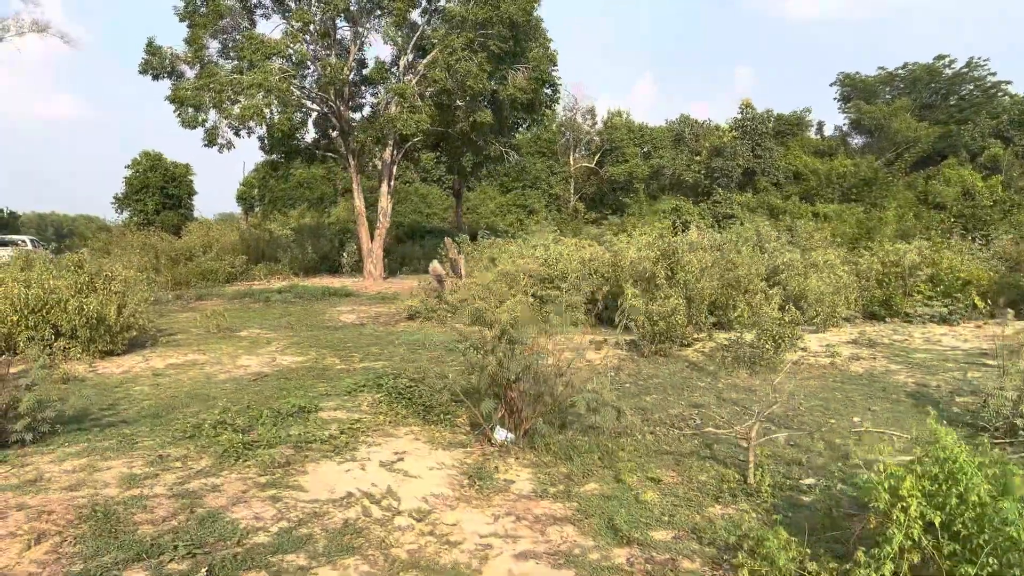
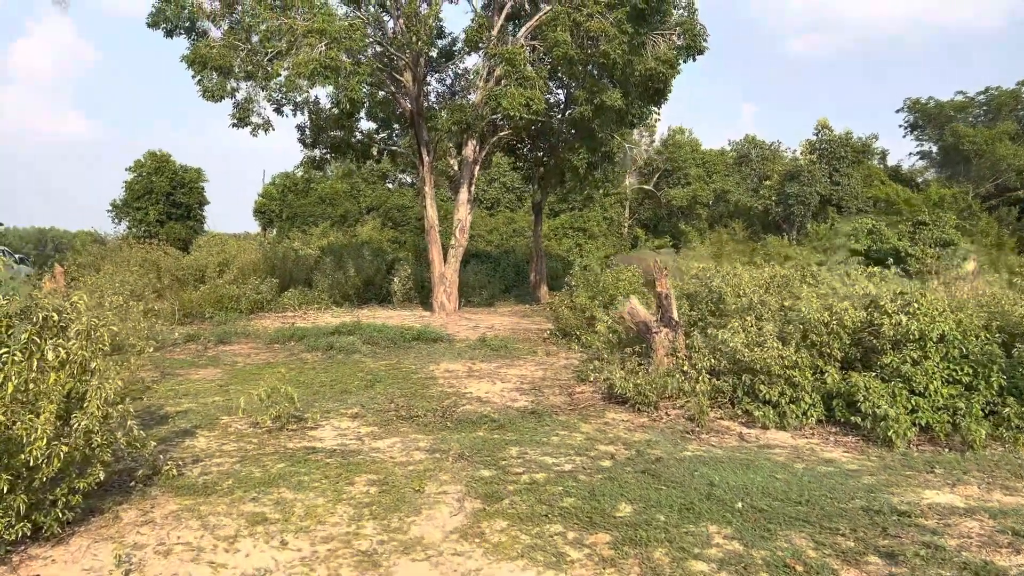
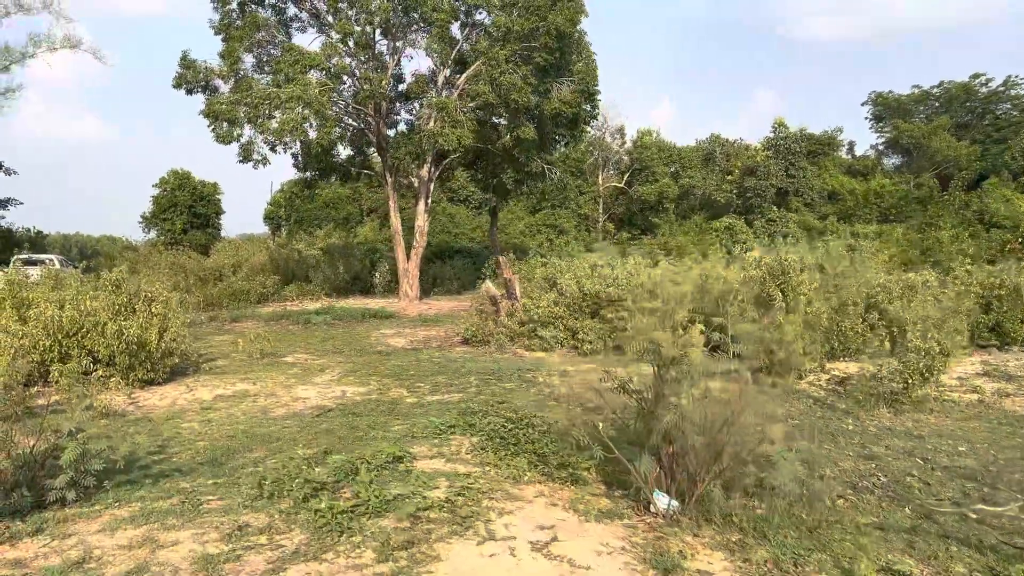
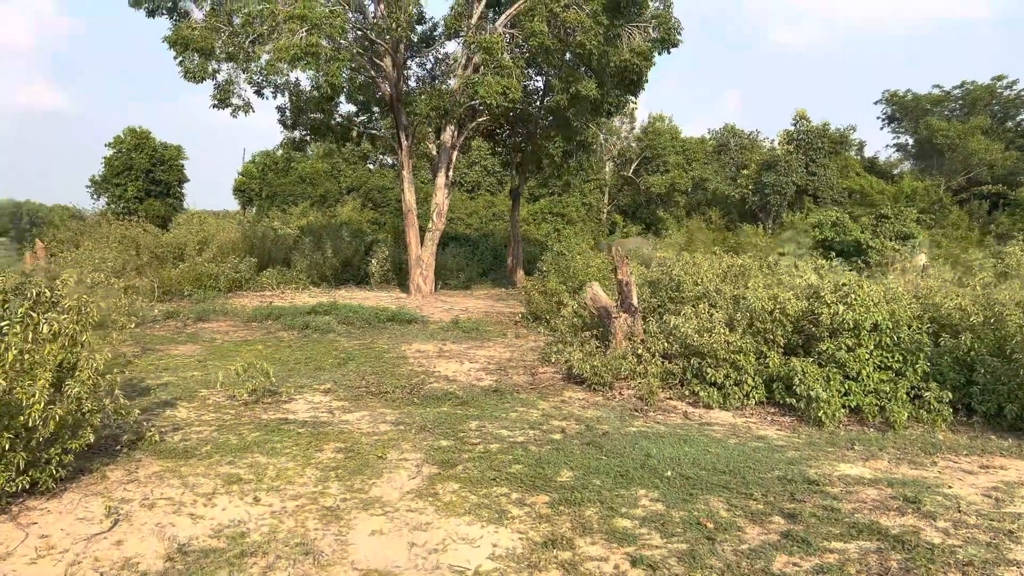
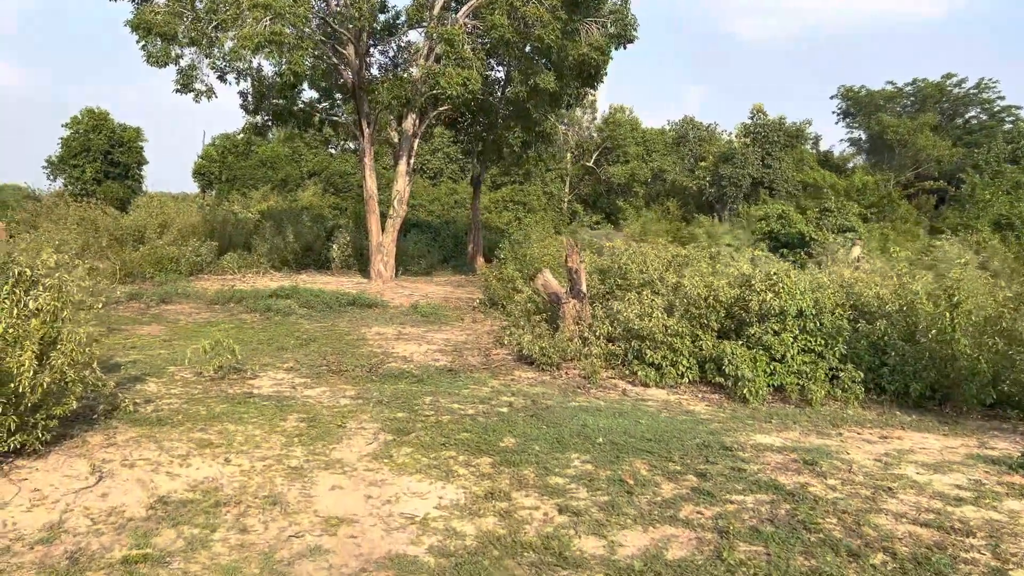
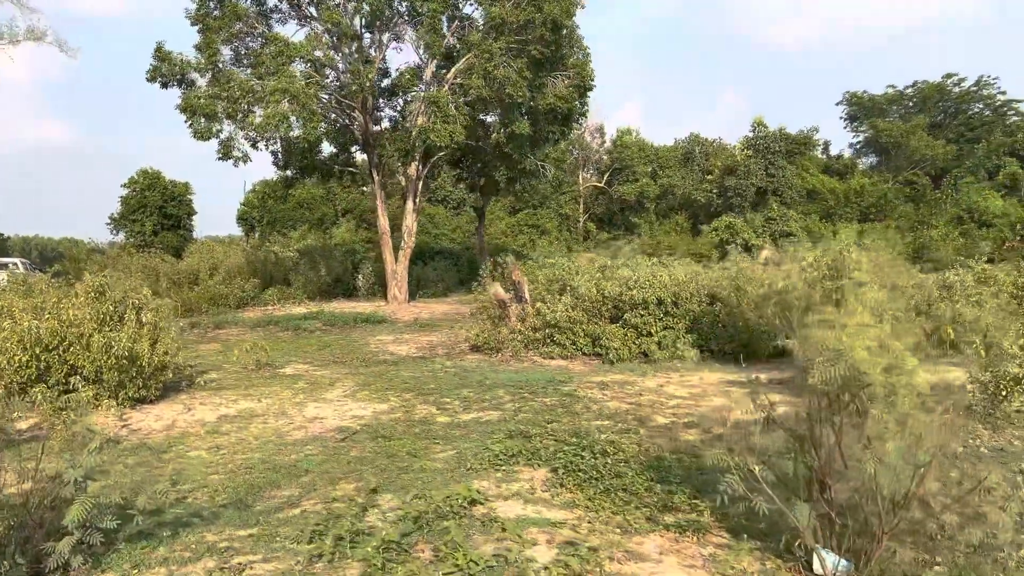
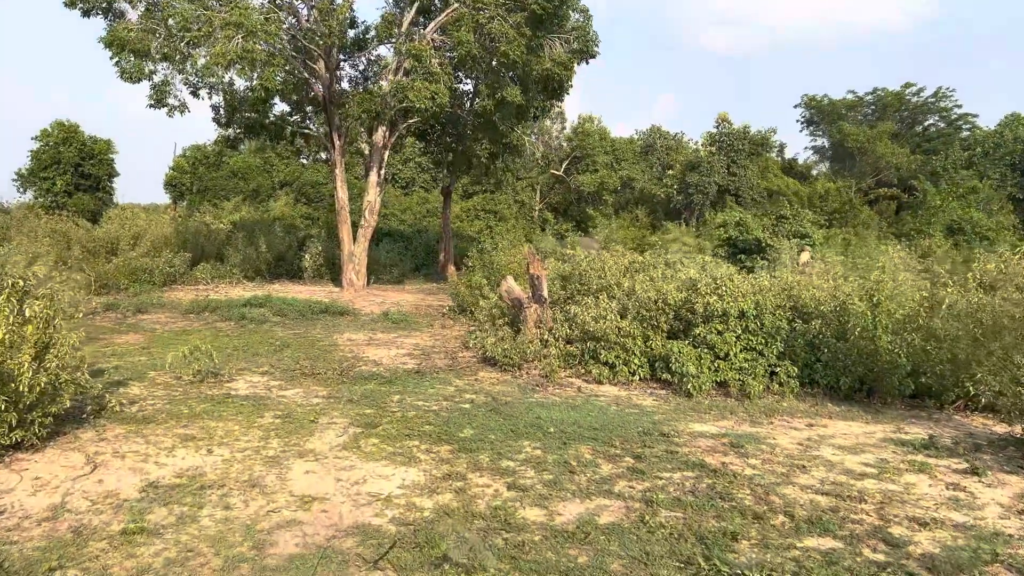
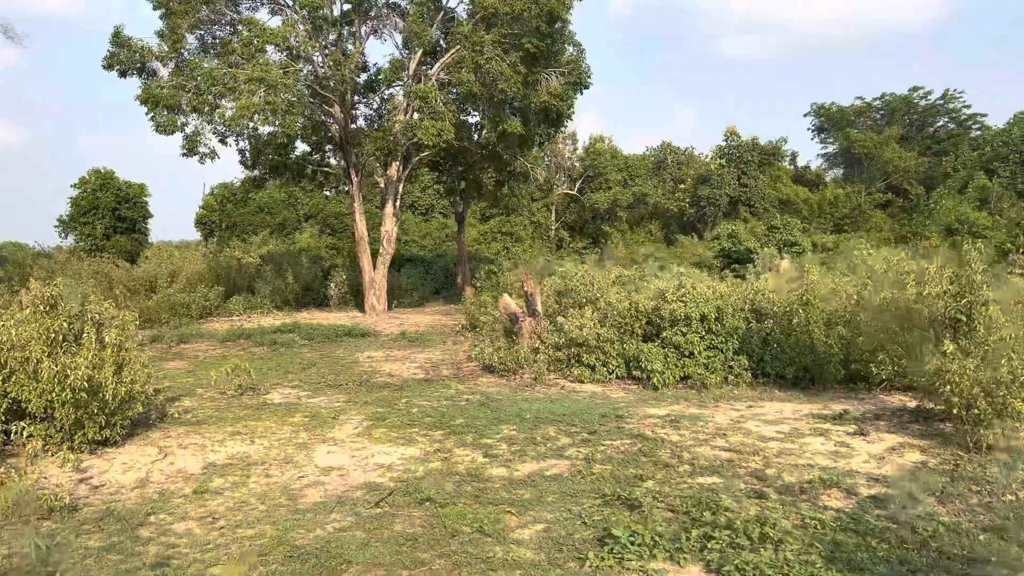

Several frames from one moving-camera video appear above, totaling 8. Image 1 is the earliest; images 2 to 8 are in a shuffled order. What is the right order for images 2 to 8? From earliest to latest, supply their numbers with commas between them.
3, 6, 8, 7, 5, 4, 2
